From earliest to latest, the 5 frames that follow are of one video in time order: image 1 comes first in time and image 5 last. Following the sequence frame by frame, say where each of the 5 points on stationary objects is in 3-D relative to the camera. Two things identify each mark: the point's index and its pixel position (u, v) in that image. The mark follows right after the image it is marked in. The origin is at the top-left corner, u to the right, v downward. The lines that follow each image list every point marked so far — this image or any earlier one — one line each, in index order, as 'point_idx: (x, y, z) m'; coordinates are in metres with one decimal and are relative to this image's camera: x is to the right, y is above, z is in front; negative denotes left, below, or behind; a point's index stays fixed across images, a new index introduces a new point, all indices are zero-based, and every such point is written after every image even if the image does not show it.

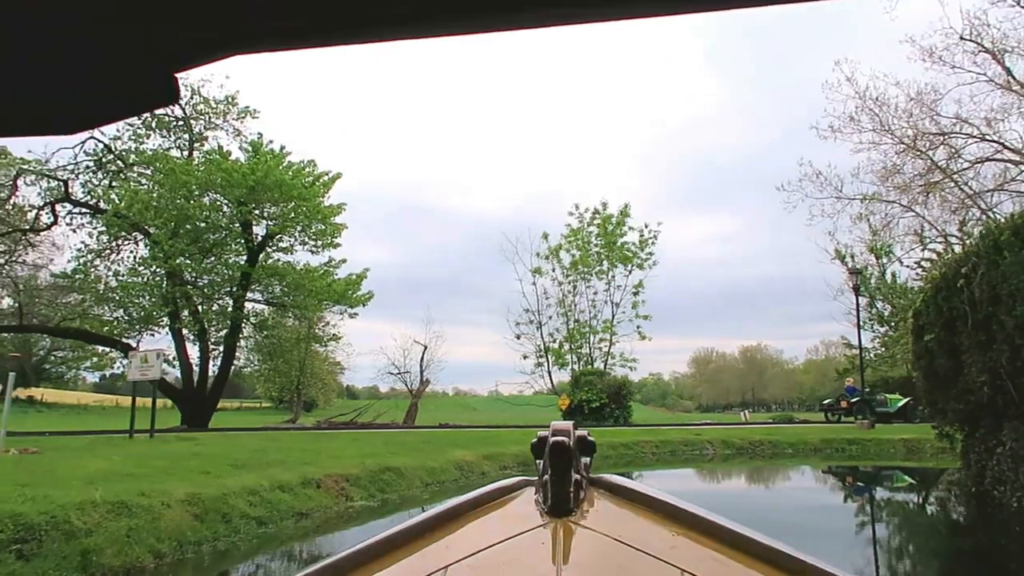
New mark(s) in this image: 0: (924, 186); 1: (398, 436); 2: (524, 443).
0: (+7.0, +1.7, +14.0) m
1: (-2.6, -3.0, +16.7) m
2: (+0.1, -3.2, +16.6) m
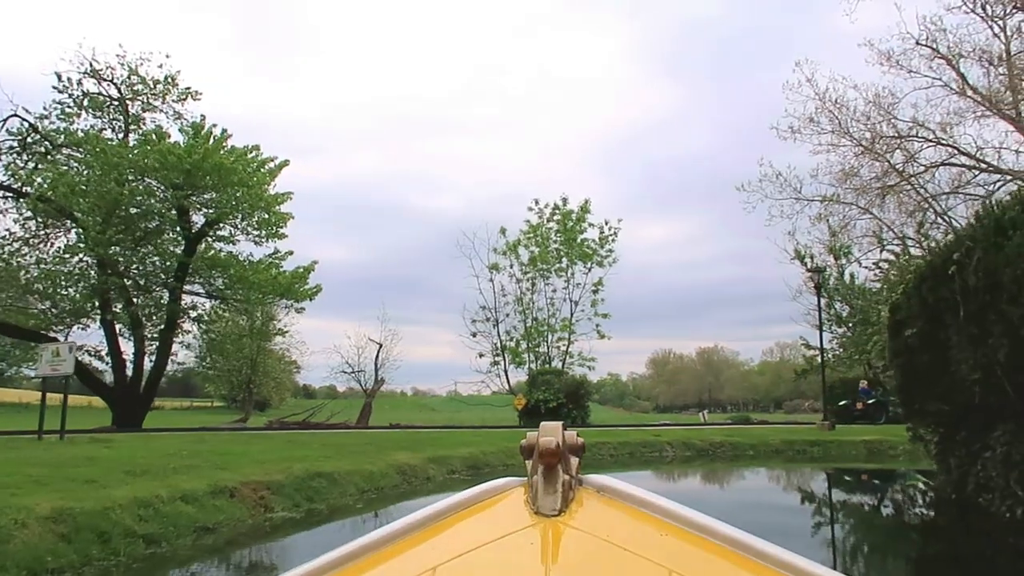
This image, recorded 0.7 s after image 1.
0: (+6.3, +1.7, +14.0) m
1: (-3.4, -2.9, +16.3) m
2: (-0.7, -3.2, +16.3) m
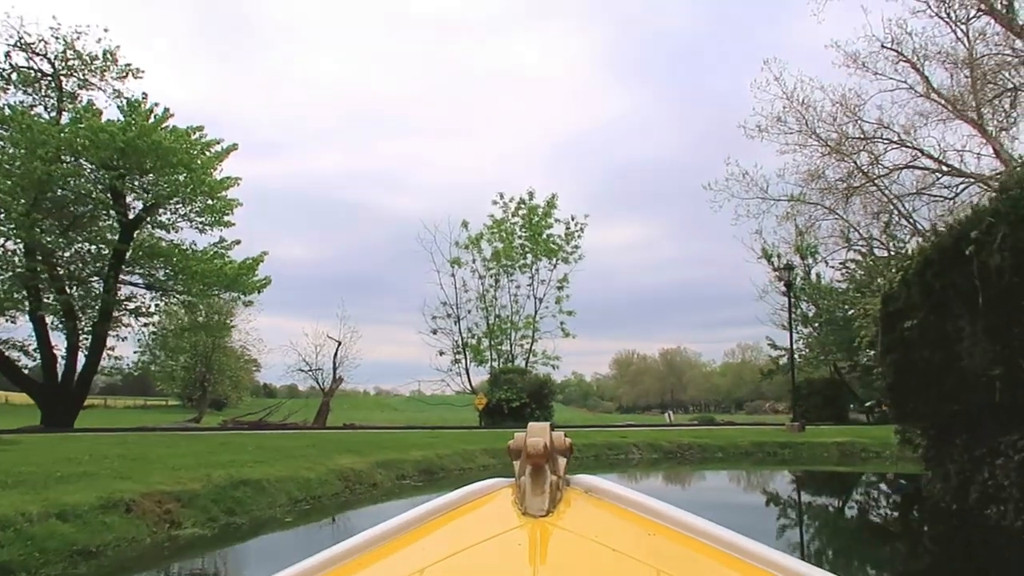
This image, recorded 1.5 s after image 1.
0: (+5.7, +1.7, +14.0) m
1: (-4.2, -2.9, +15.9) m
2: (-1.5, -3.1, +16.0) m
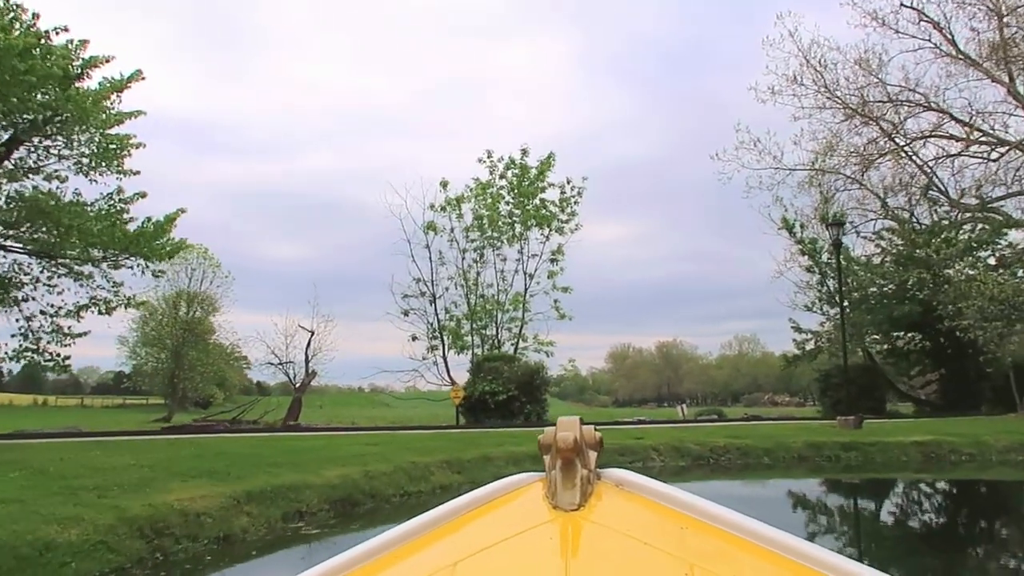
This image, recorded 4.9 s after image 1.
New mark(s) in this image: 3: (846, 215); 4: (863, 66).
0: (+5.5, +2.0, +12.7) m
1: (-4.3, -2.6, +14.6) m
2: (-1.6, -2.8, +14.7) m
3: (+5.6, +1.1, +14.3) m
4: (+5.5, +3.5, +13.0) m
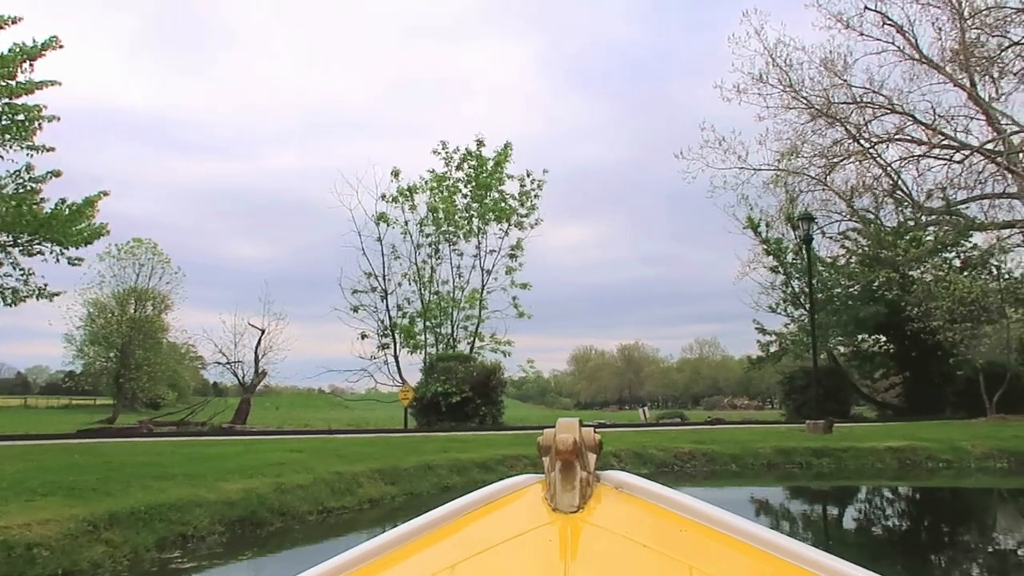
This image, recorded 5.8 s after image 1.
0: (+4.9, +2.0, +12.6) m
1: (-5.0, -2.6, +14.0) m
2: (-2.3, -2.8, +14.3) m
3: (+4.9, +1.1, +14.2) m
4: (+4.9, +3.5, +13.0) m
